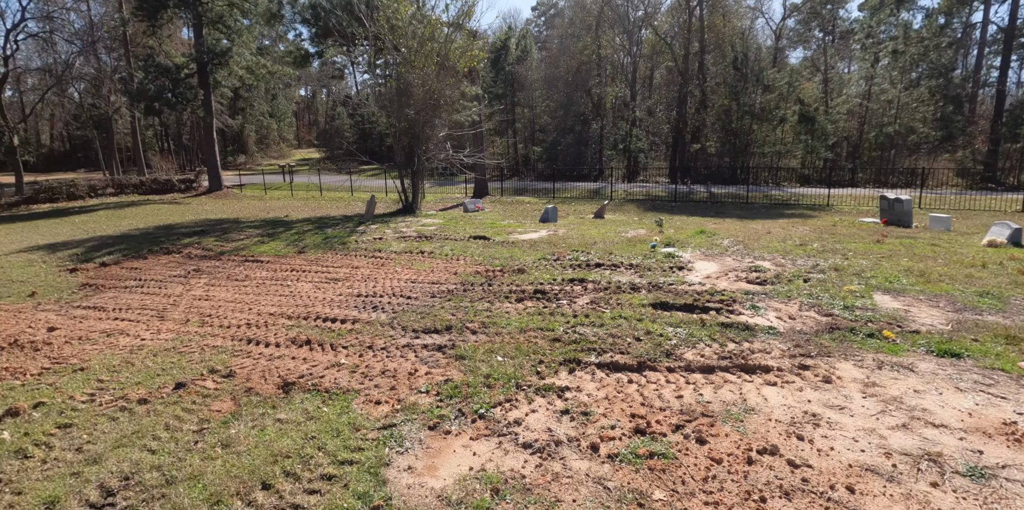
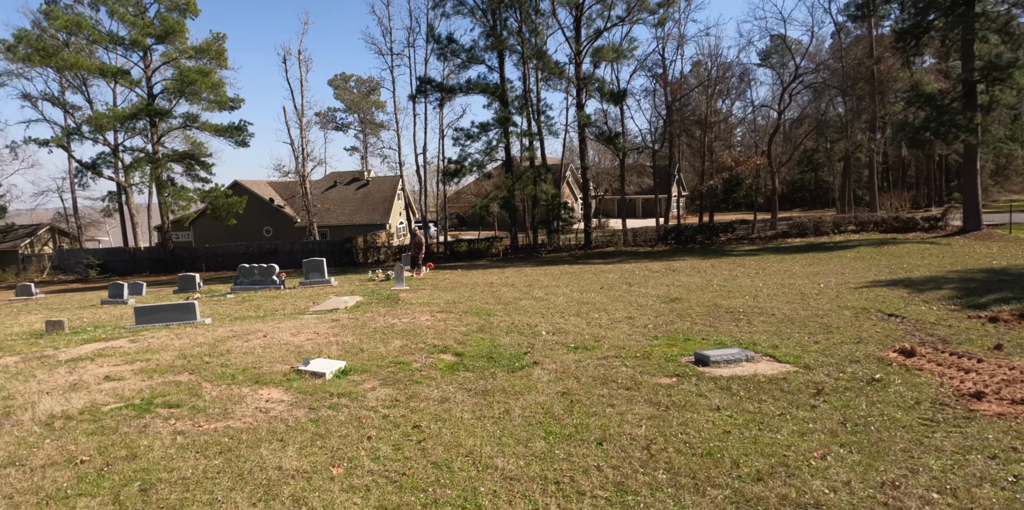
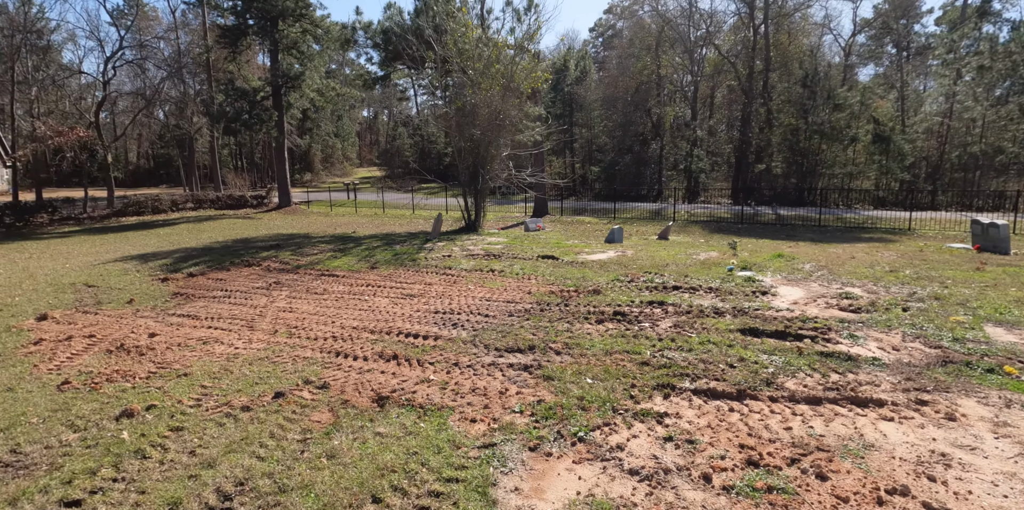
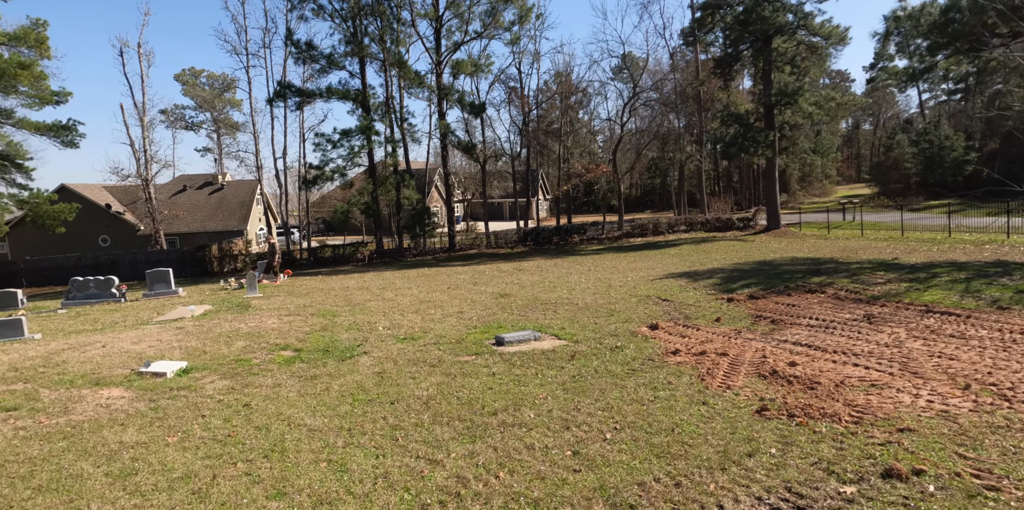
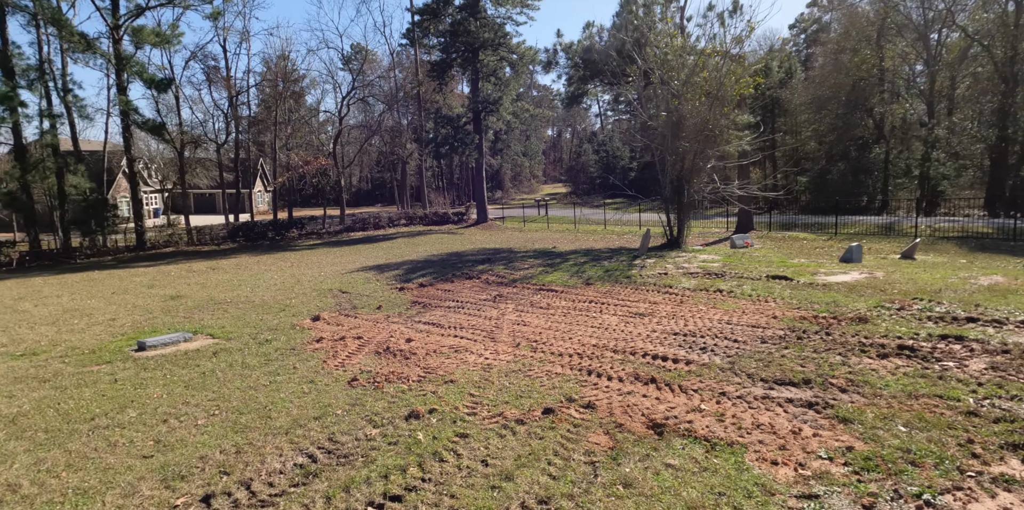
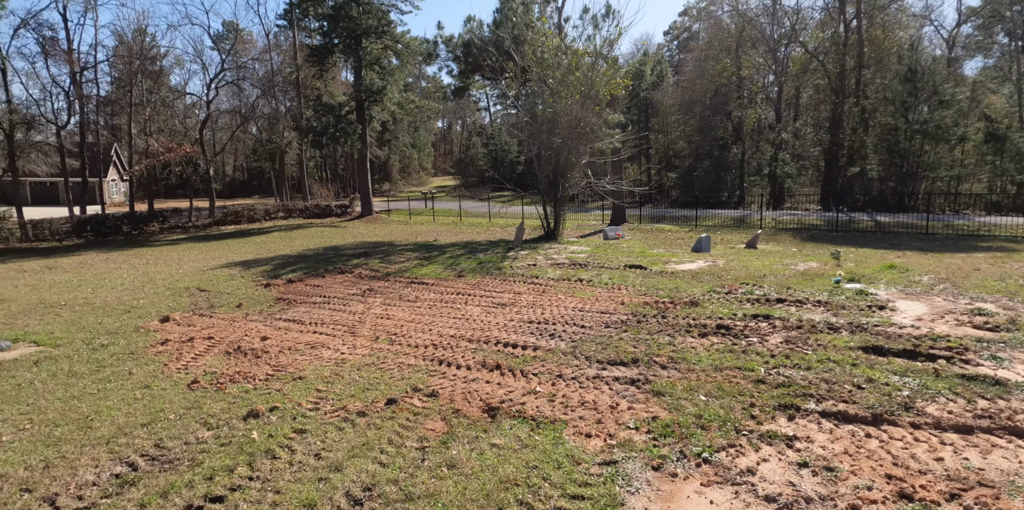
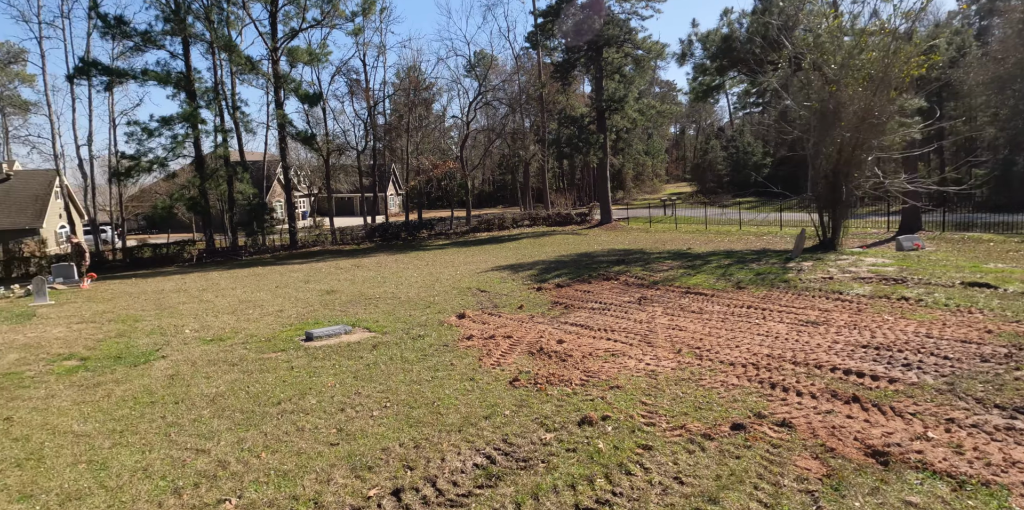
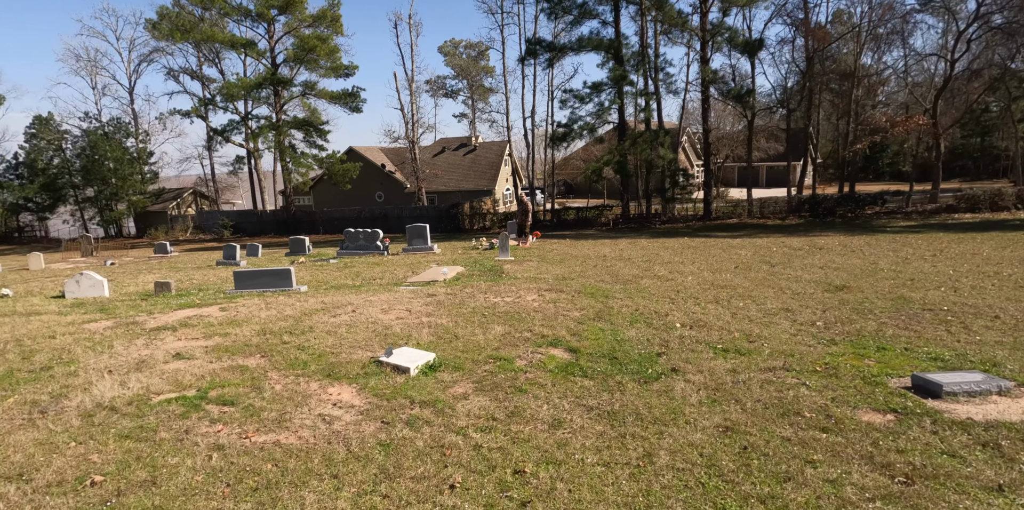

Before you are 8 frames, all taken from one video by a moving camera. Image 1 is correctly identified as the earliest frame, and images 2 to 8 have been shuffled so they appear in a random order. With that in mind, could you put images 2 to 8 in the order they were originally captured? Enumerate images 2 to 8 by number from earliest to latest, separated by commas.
3, 6, 5, 7, 4, 2, 8
